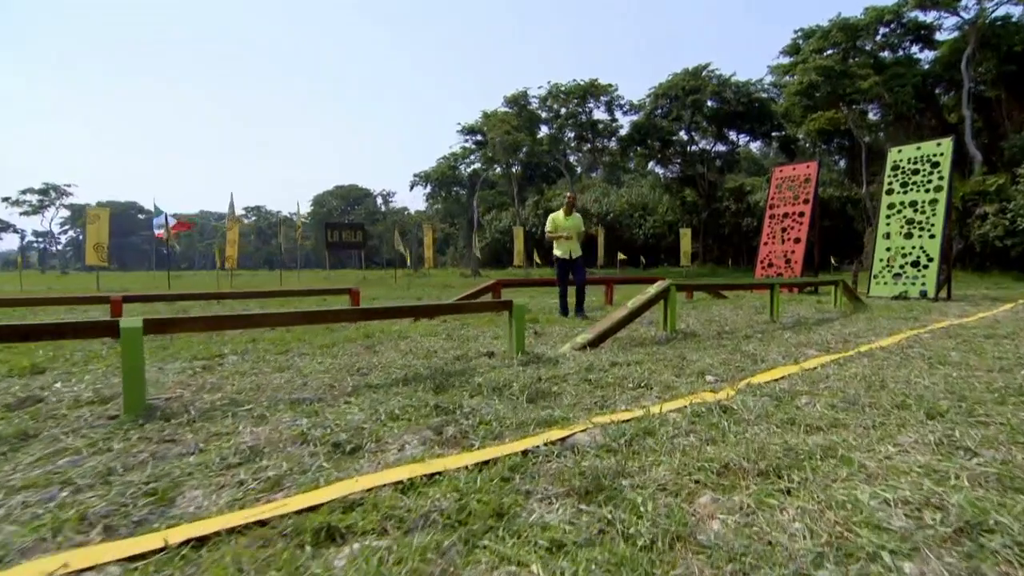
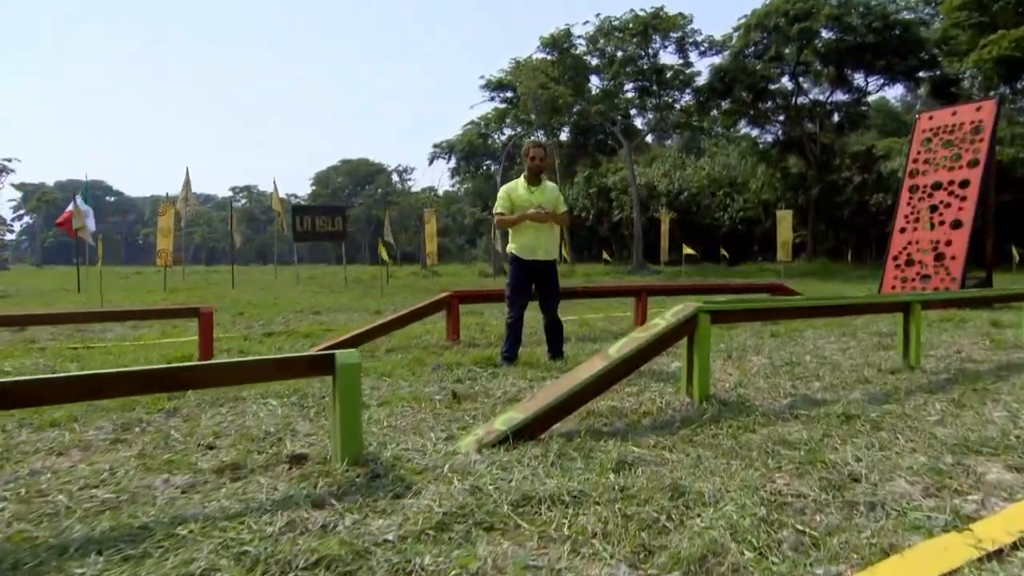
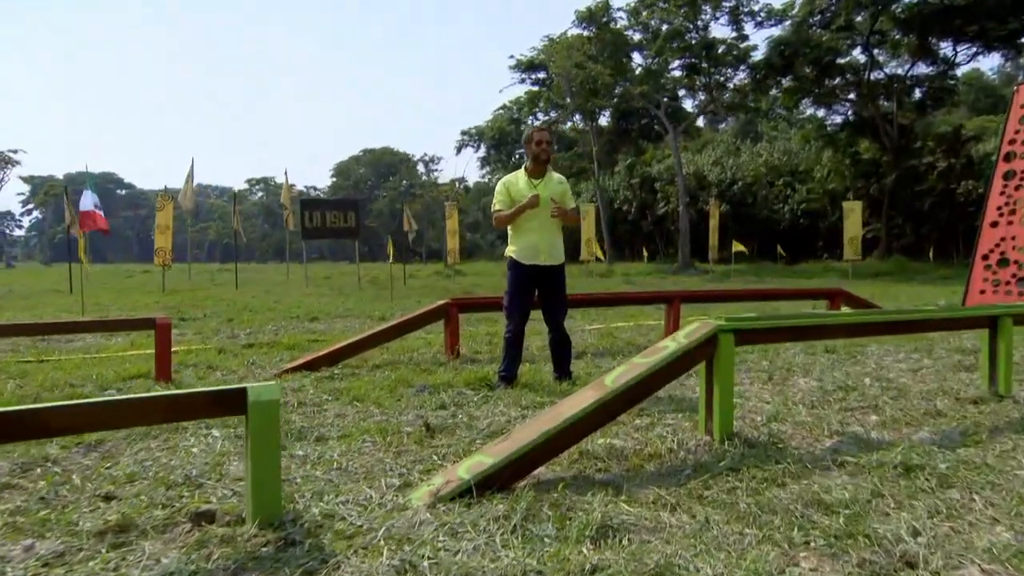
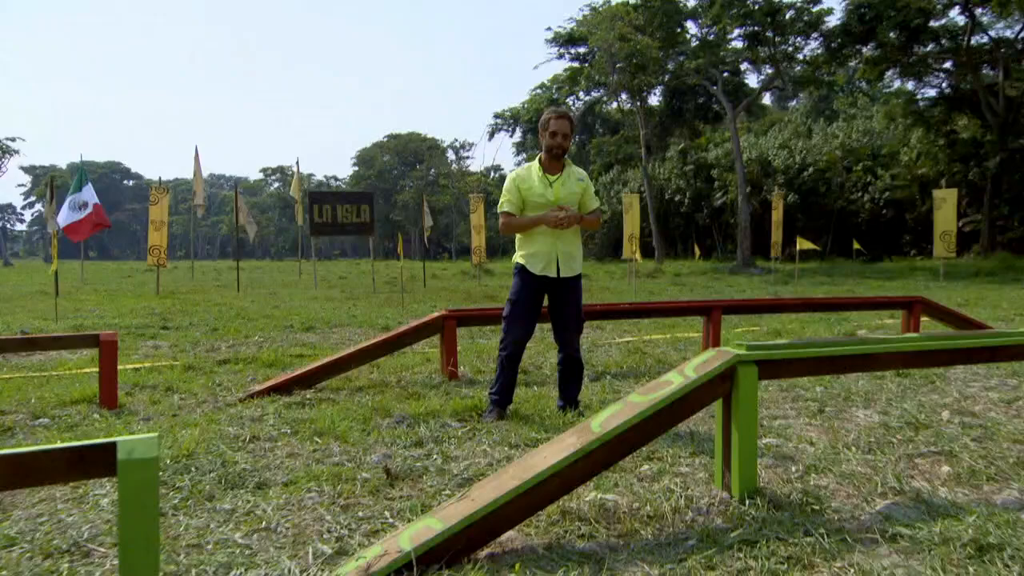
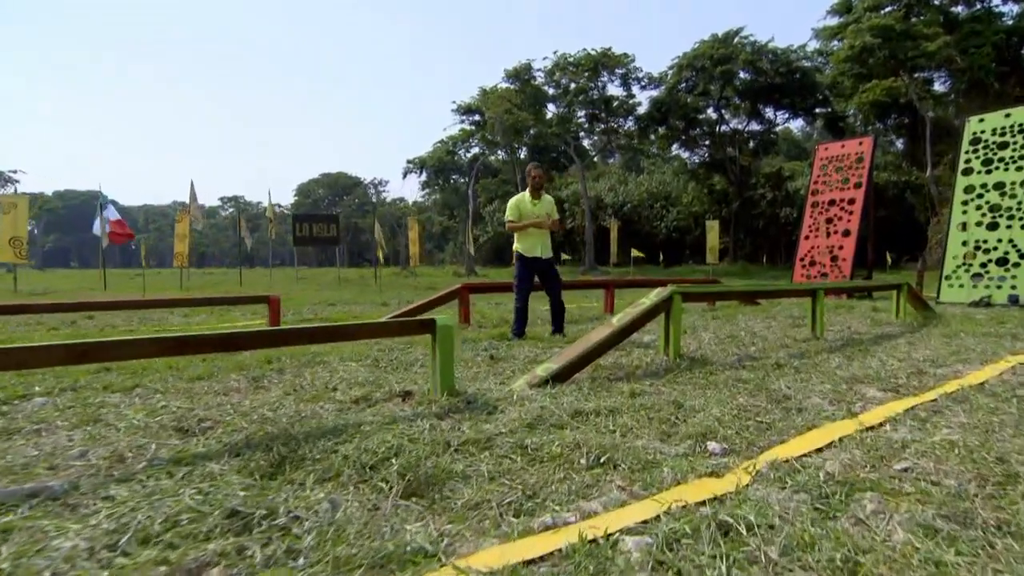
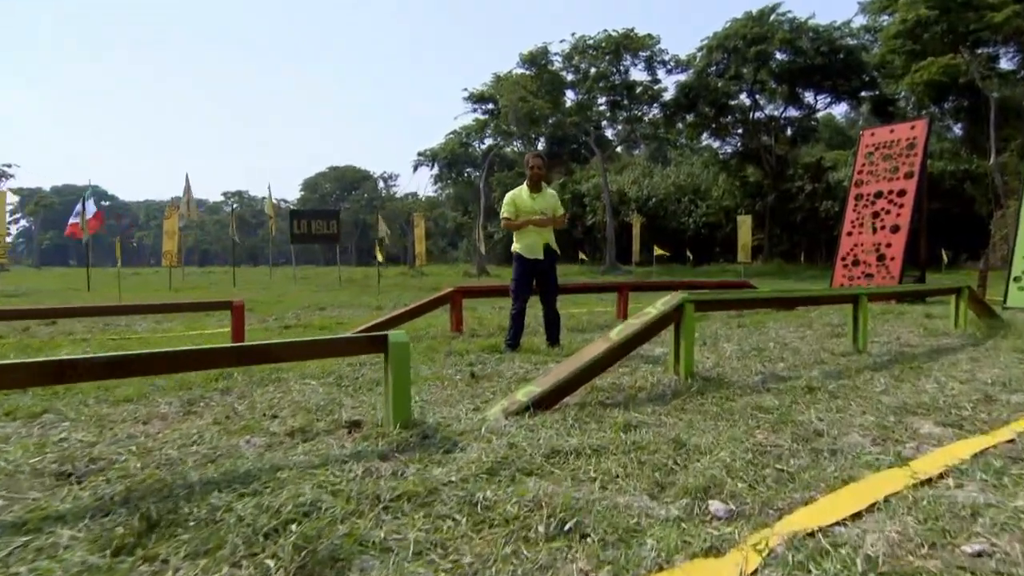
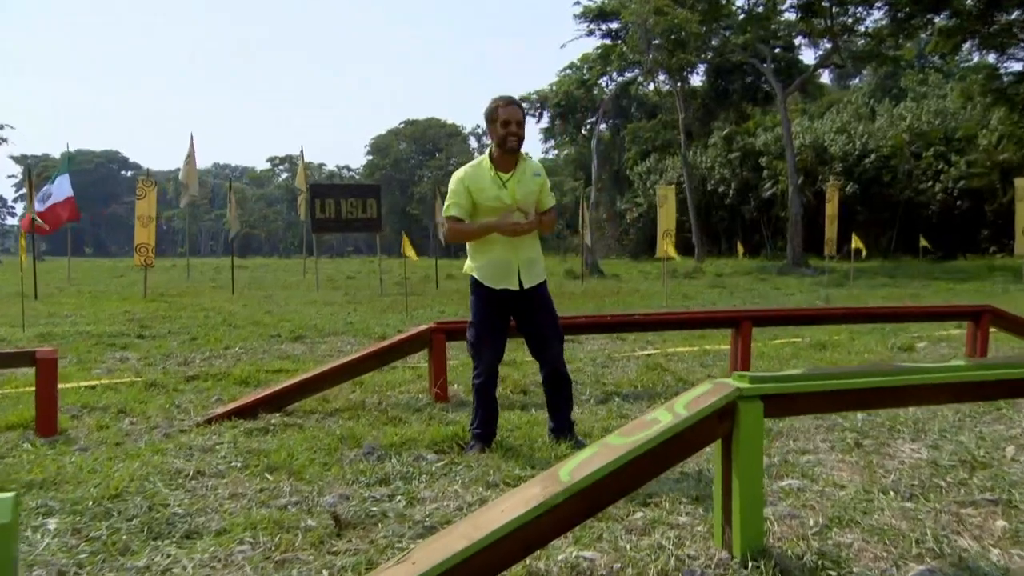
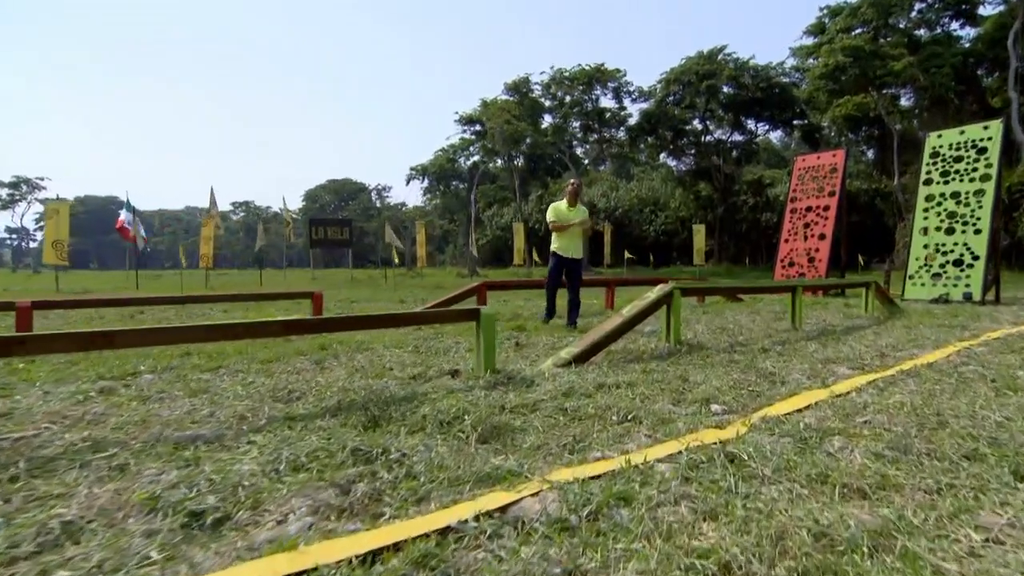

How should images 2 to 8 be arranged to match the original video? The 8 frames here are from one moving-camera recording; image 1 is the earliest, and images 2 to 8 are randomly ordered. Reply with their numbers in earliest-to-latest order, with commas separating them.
8, 5, 6, 2, 3, 4, 7
